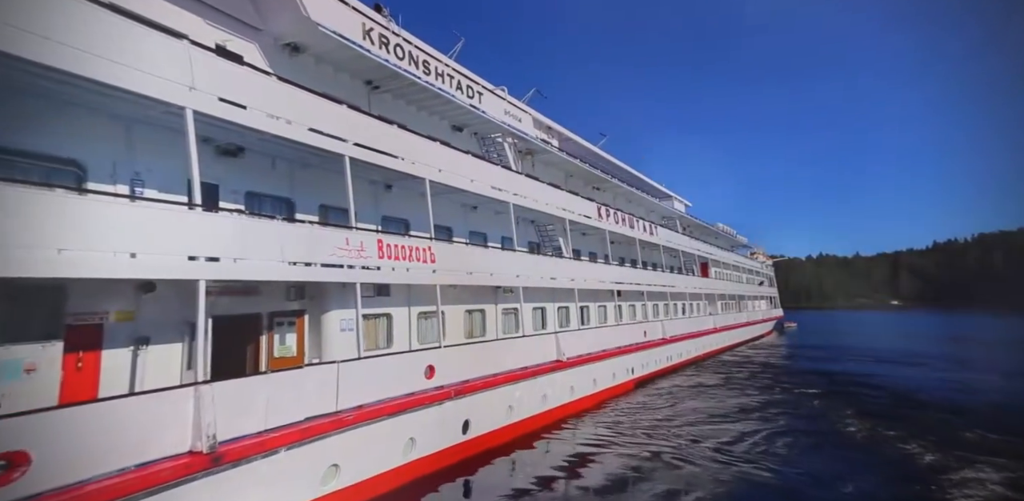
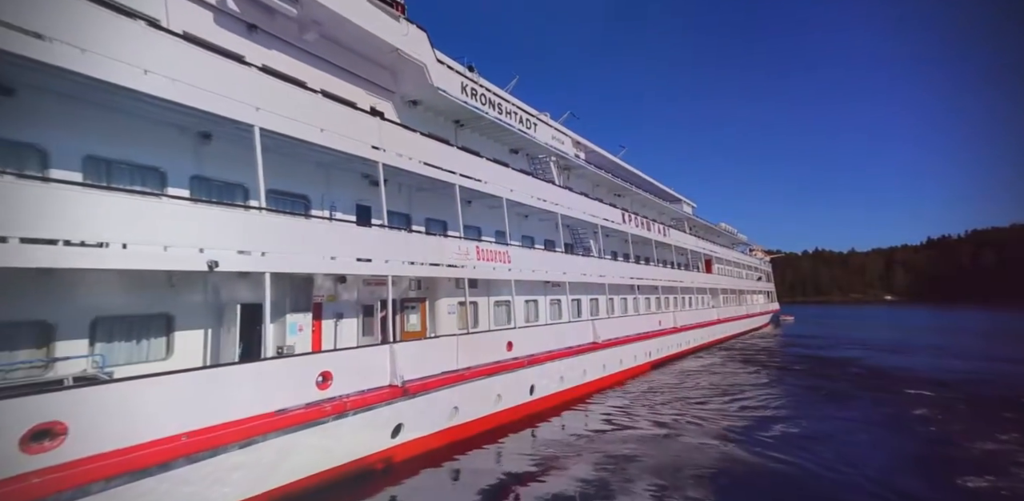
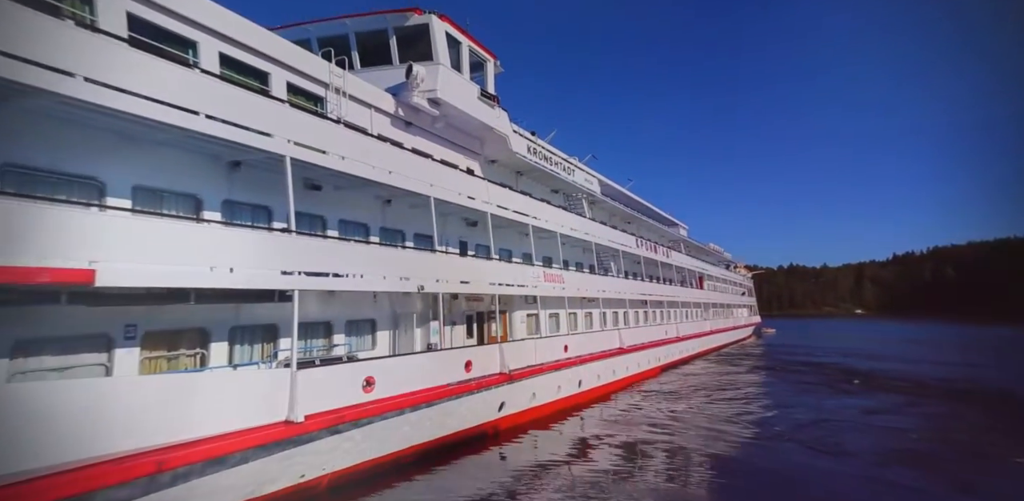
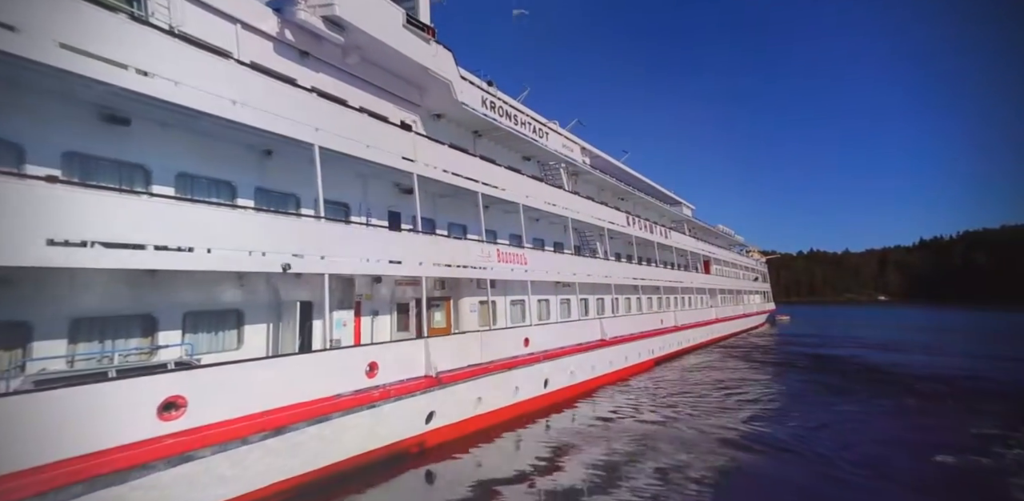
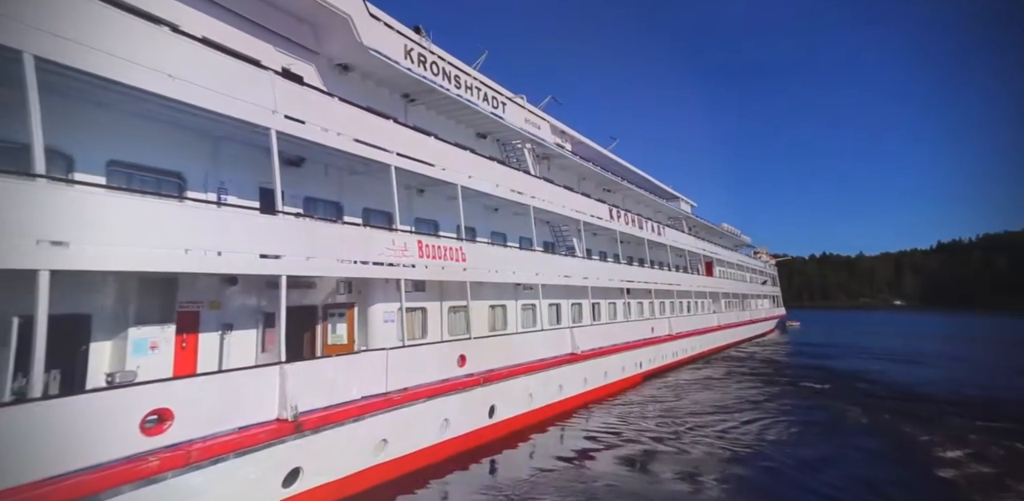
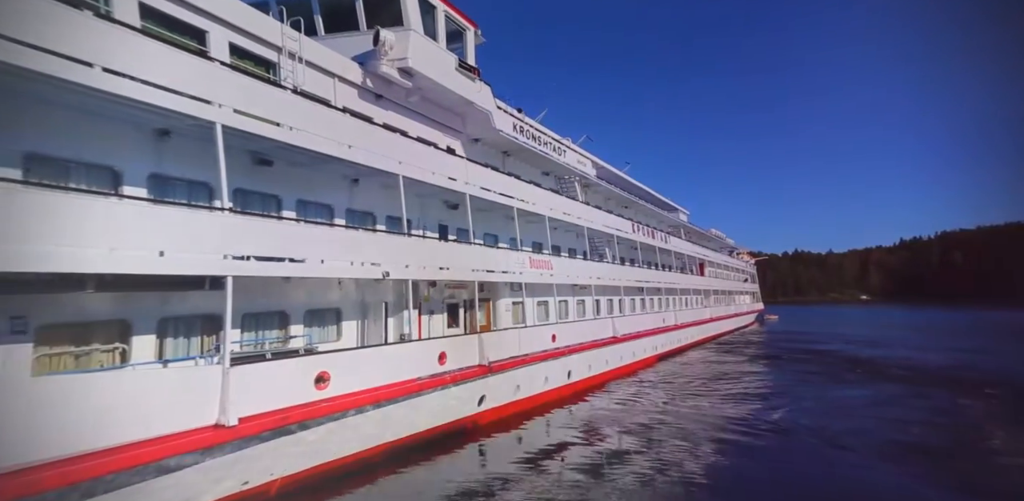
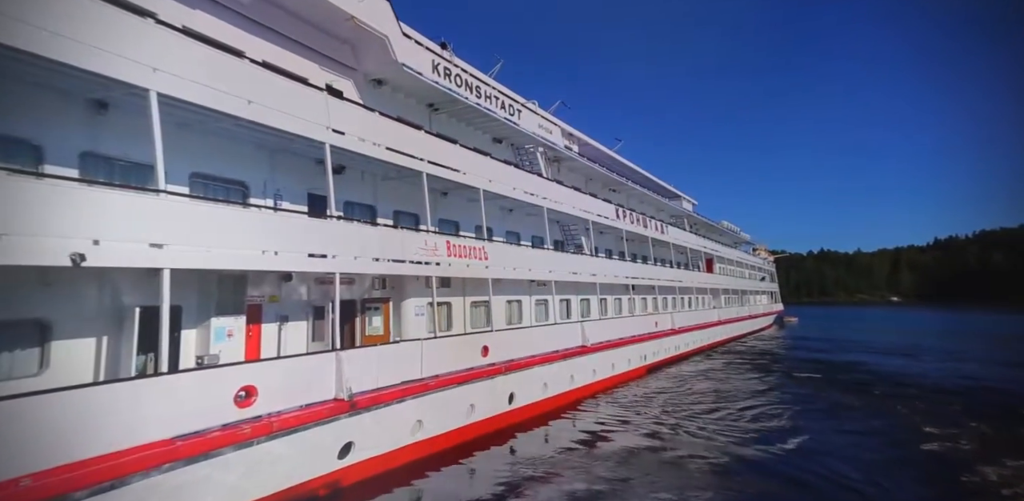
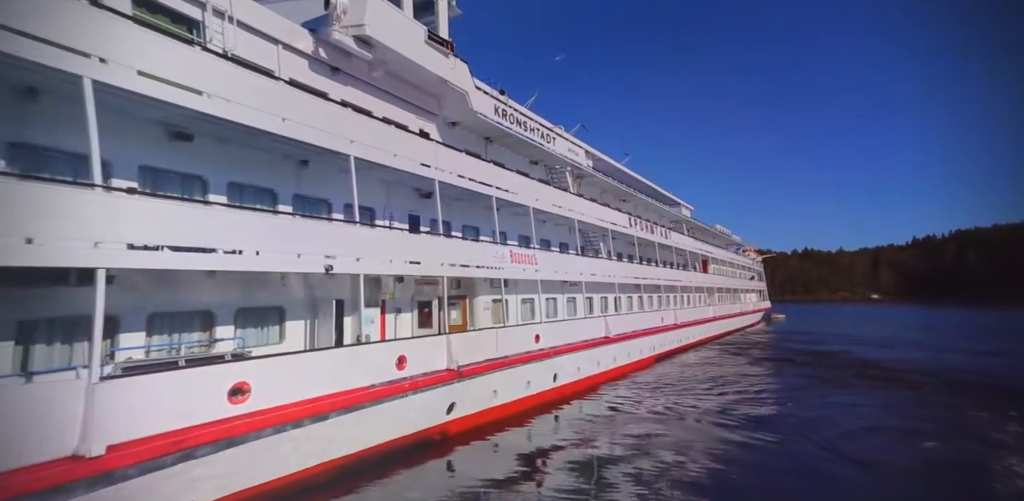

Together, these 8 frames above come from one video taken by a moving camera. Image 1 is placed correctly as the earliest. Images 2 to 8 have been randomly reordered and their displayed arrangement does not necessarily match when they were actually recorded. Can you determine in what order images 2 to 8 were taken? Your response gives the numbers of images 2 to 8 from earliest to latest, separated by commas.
5, 7, 2, 4, 8, 6, 3
